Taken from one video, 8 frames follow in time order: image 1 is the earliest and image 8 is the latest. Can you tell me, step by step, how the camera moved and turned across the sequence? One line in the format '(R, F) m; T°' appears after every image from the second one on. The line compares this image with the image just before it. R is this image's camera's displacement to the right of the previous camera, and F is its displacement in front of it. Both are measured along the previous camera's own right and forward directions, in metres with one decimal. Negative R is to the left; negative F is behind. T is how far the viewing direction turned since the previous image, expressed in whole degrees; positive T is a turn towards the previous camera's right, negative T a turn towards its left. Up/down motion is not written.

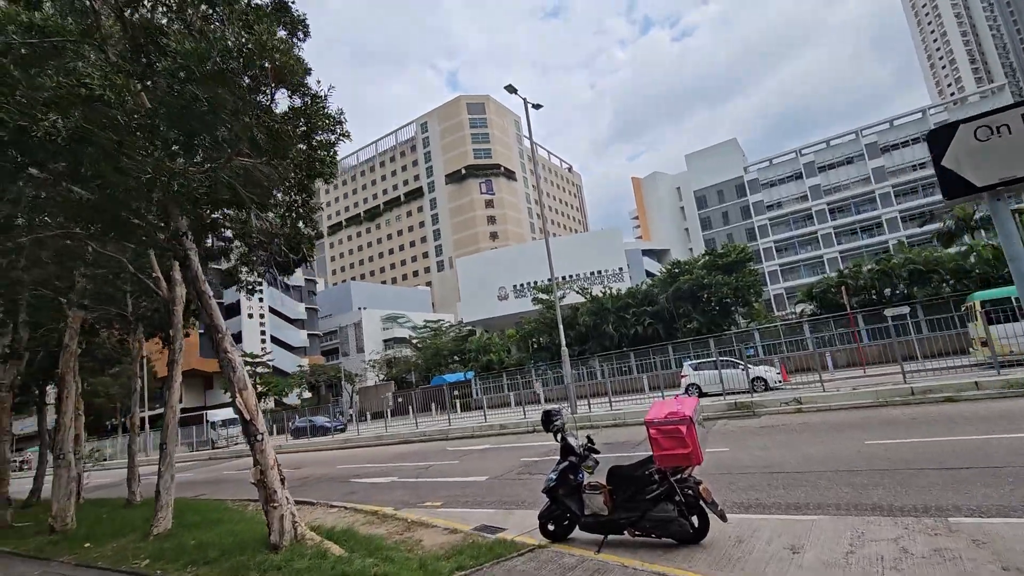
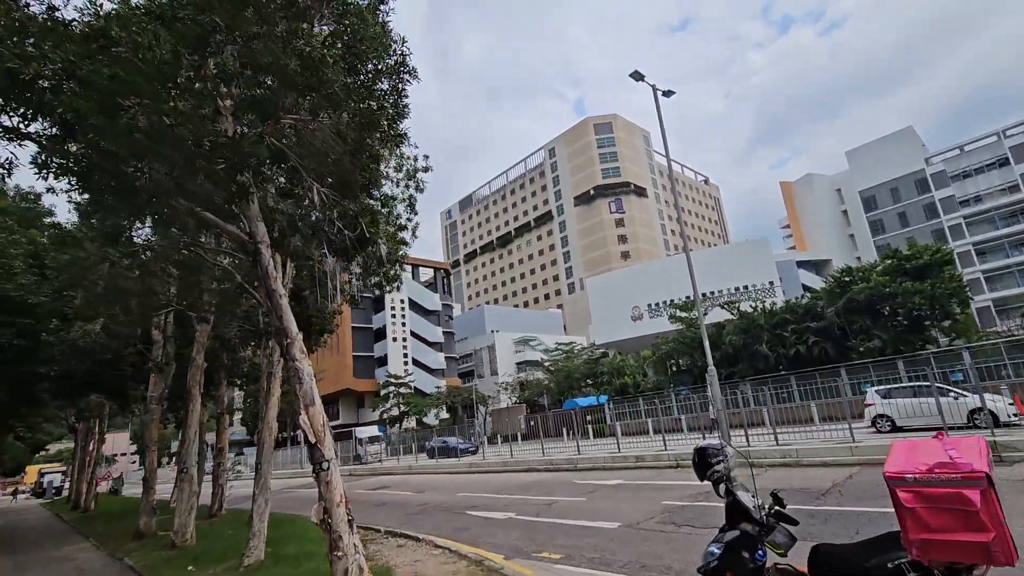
(0.0, +1.5) m; -15°
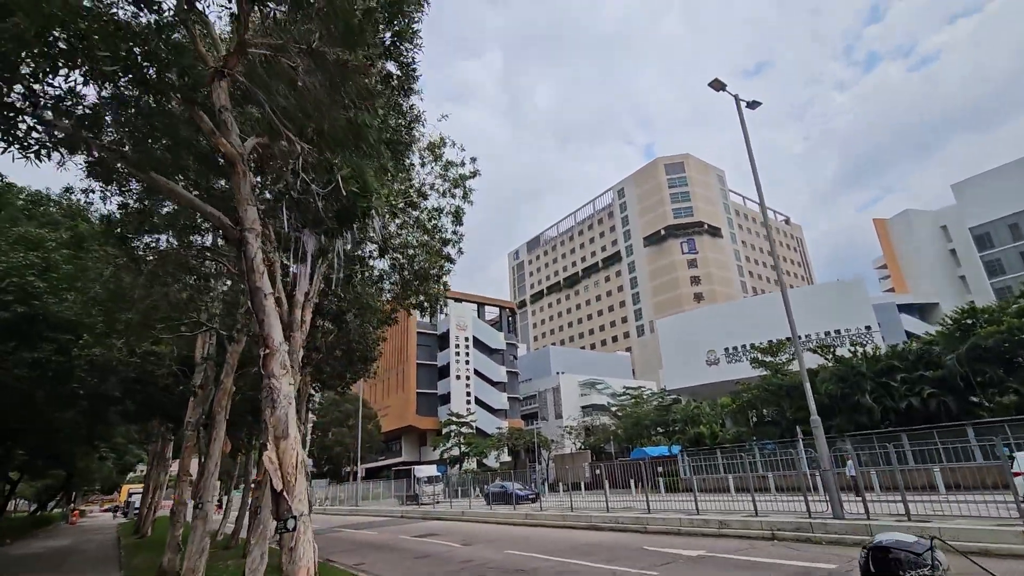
(+0.1, +1.3) m; -8°
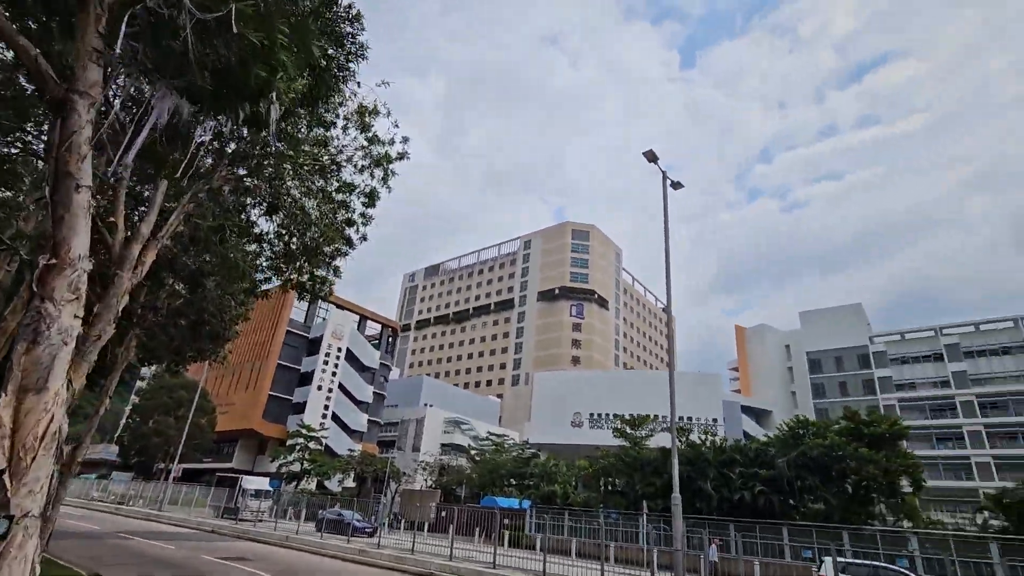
(-0.1, +0.8) m; +11°
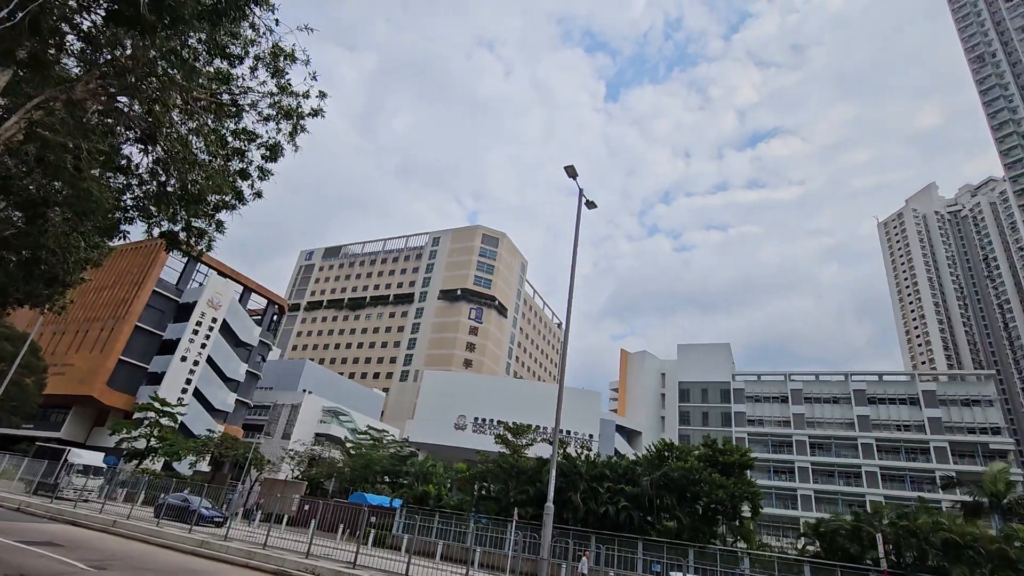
(-0.1, +0.3) m; +11°
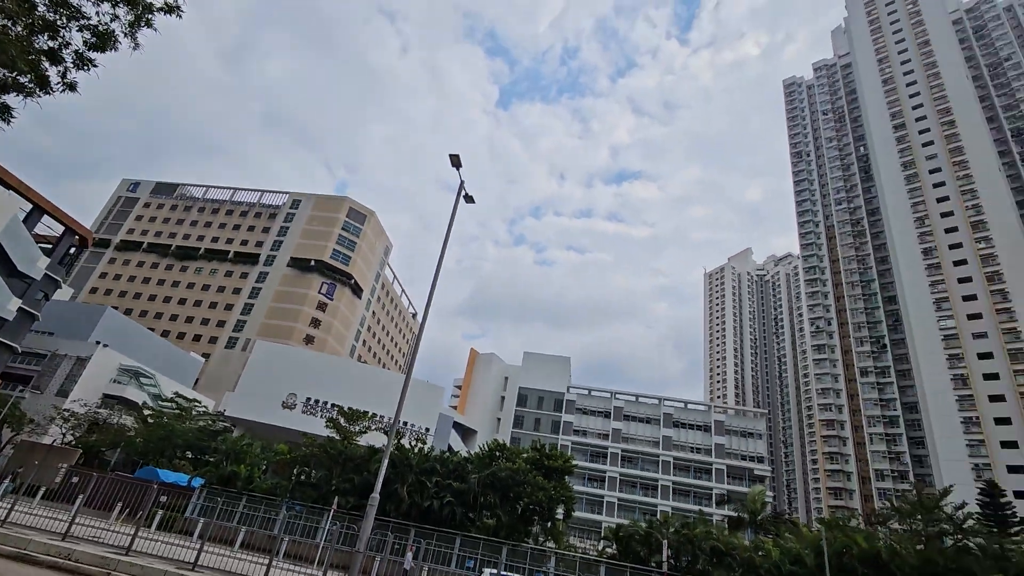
(-0.2, +0.5) m; +16°
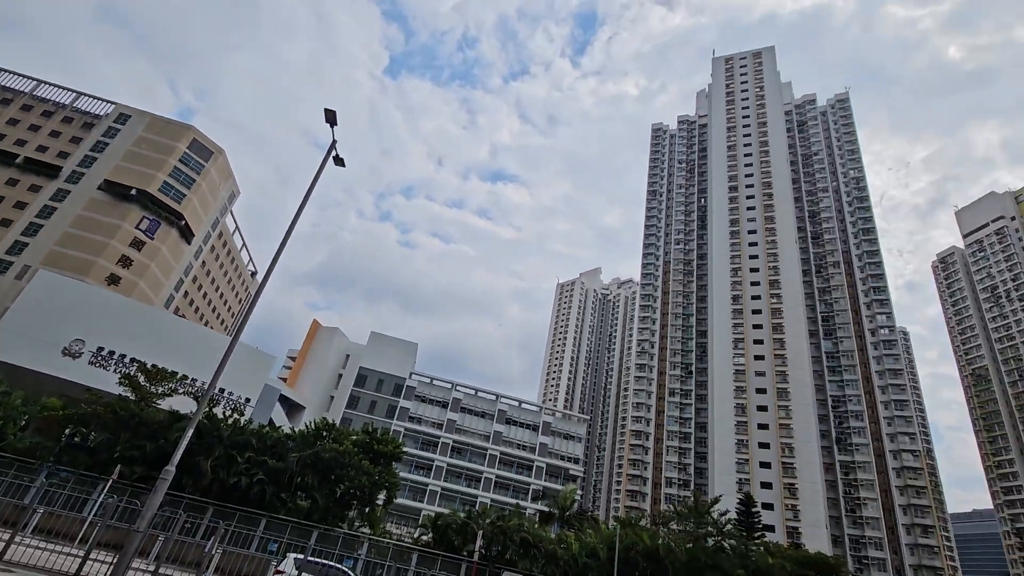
(-0.2, +0.4) m; +16°
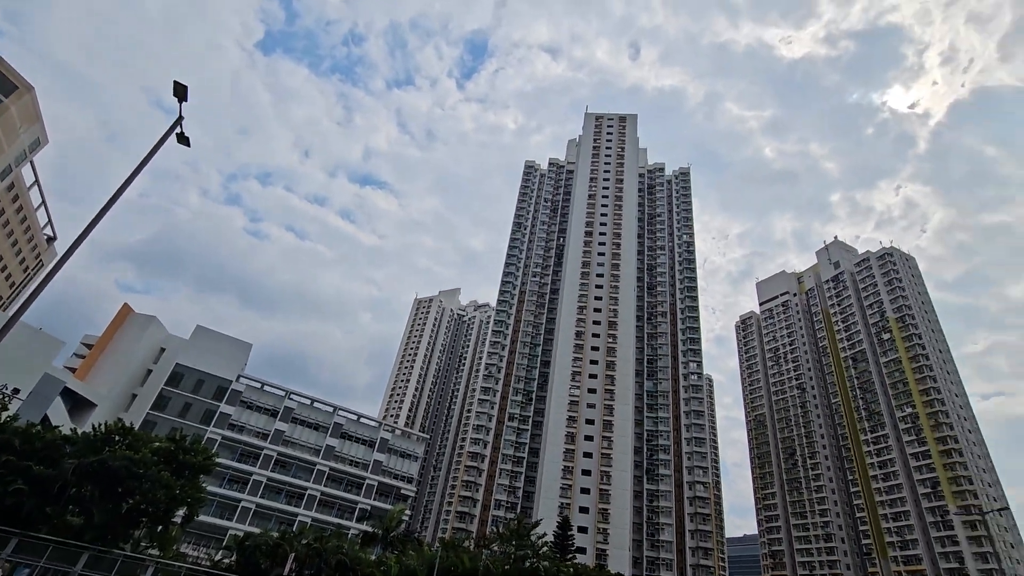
(+0.2, -0.4) m; +15°
